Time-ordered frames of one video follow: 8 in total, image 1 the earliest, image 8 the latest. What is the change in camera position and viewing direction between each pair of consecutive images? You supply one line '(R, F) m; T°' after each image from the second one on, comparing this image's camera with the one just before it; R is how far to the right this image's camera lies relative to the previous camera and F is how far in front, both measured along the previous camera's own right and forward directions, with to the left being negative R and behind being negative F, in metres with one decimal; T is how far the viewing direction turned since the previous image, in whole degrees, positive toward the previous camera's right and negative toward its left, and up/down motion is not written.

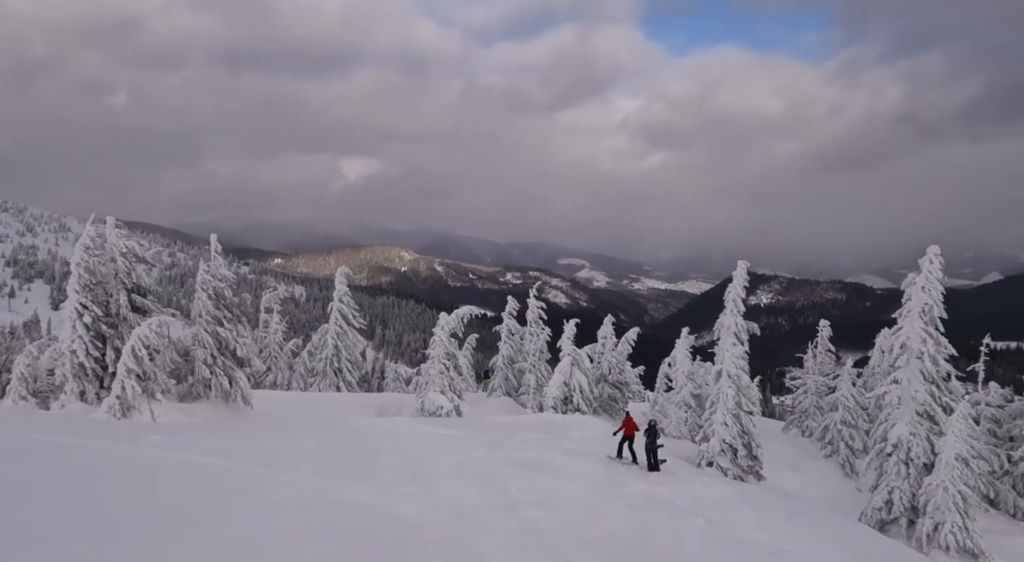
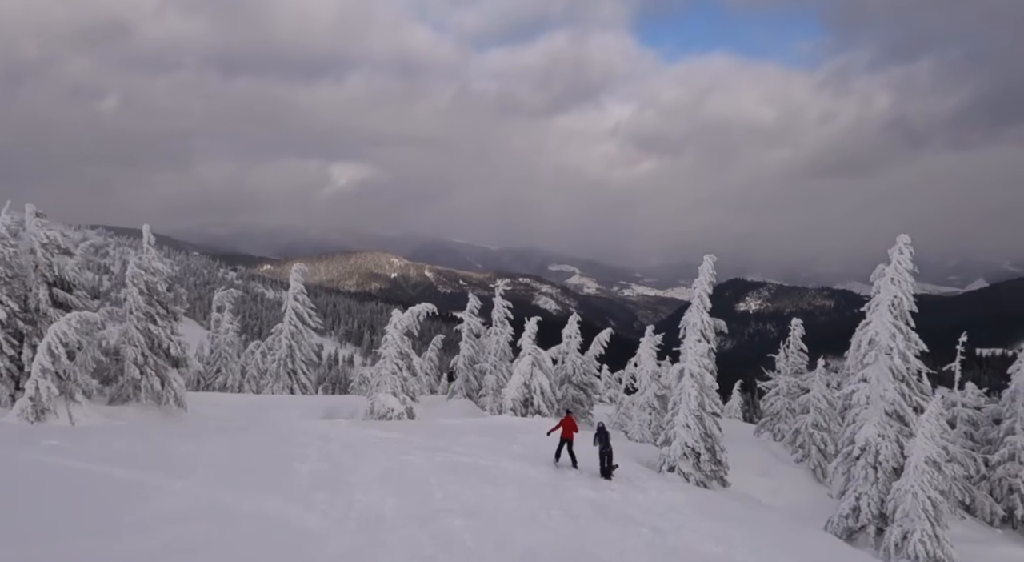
(+1.7, +1.9) m; +1°
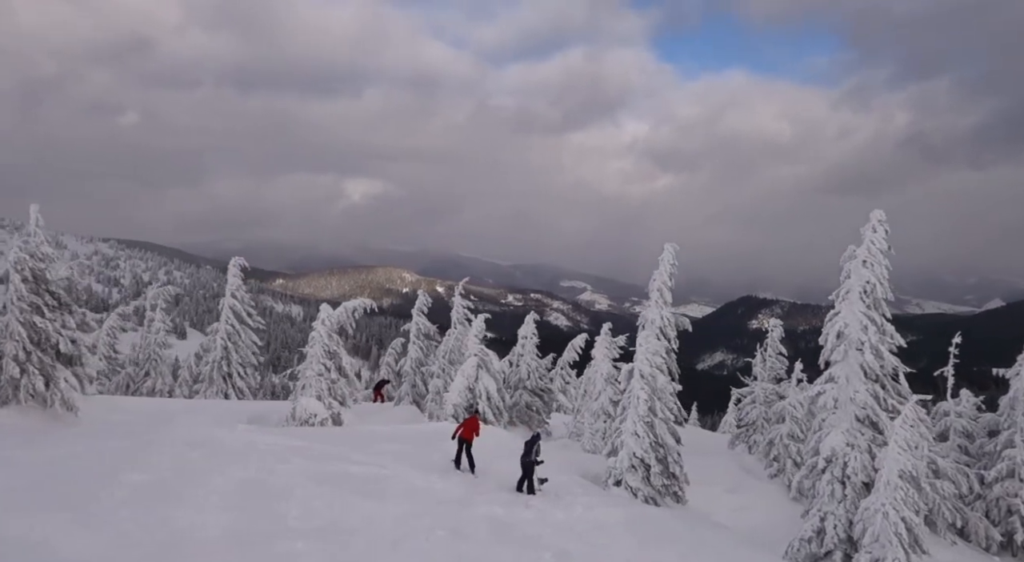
(+3.1, +3.6) m; -1°
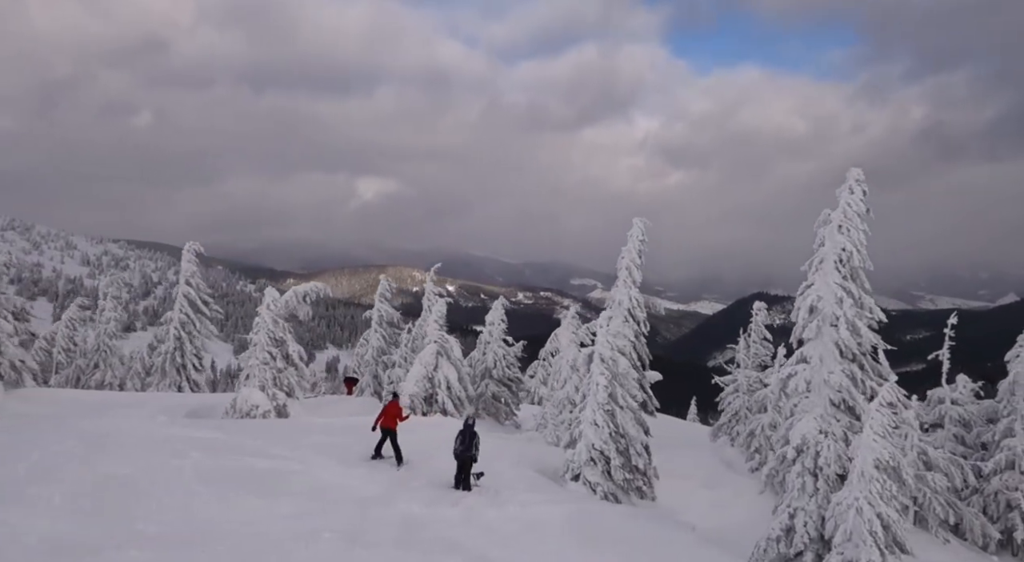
(+2.1, +2.4) m; -1°
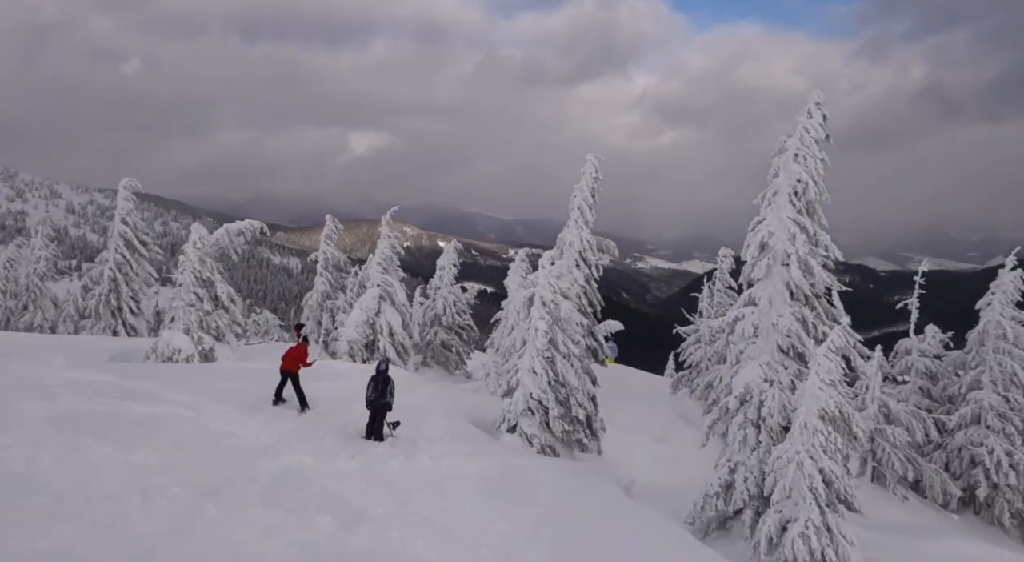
(+1.8, +2.0) m; +1°
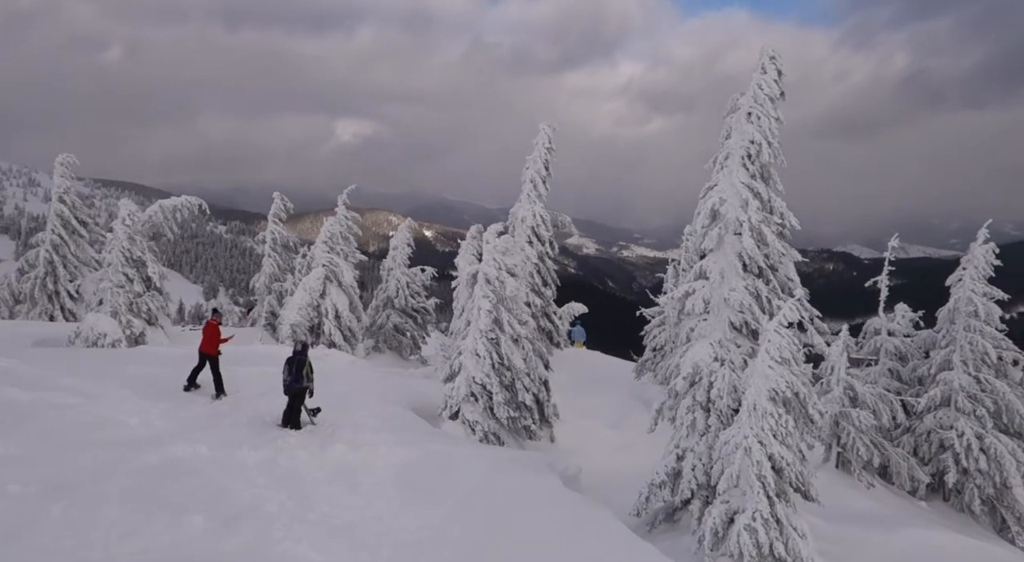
(+1.3, +1.5) m; +1°
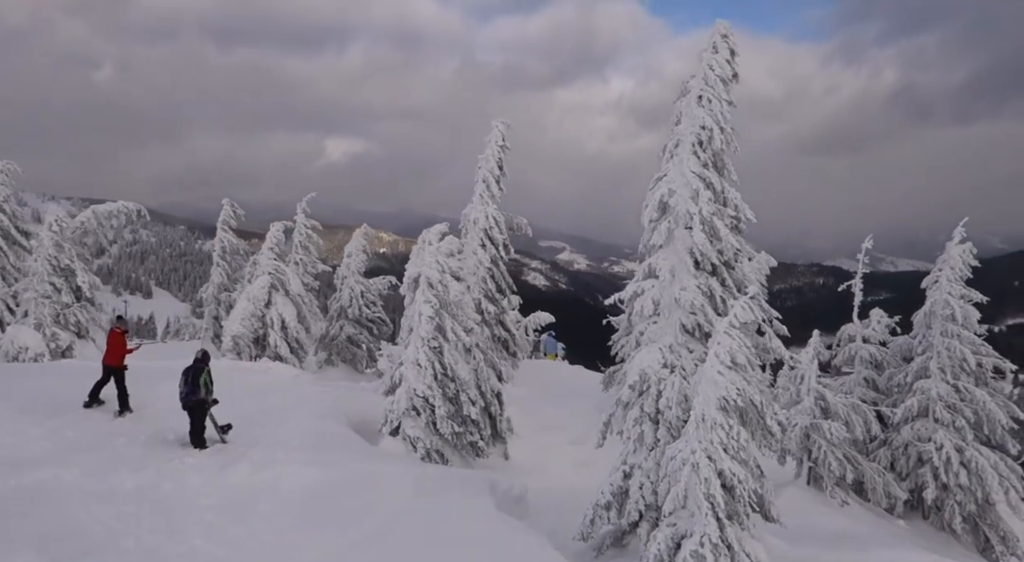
(+1.3, +1.5) m; +1°
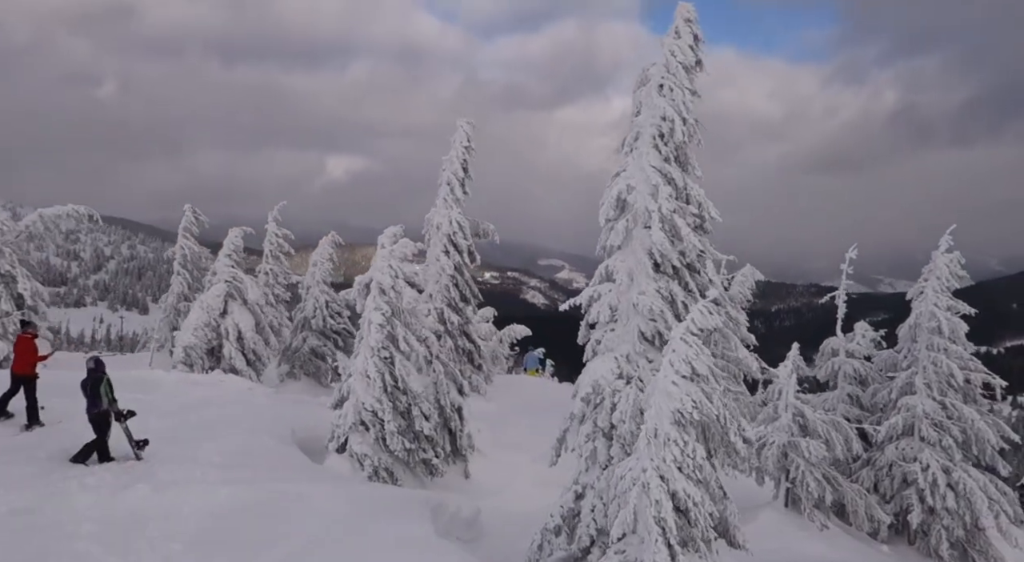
(+1.0, +1.2) m; 0°
